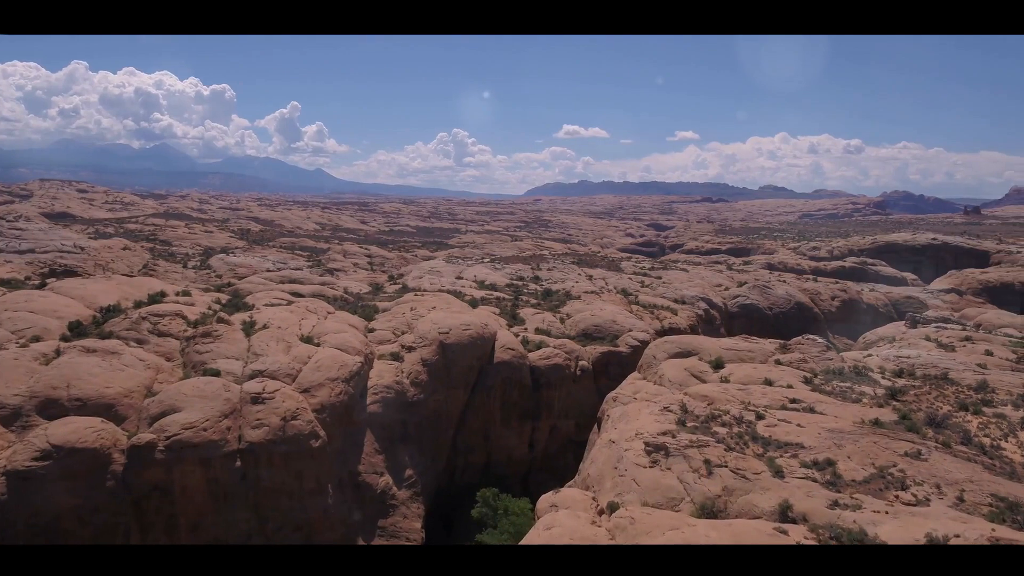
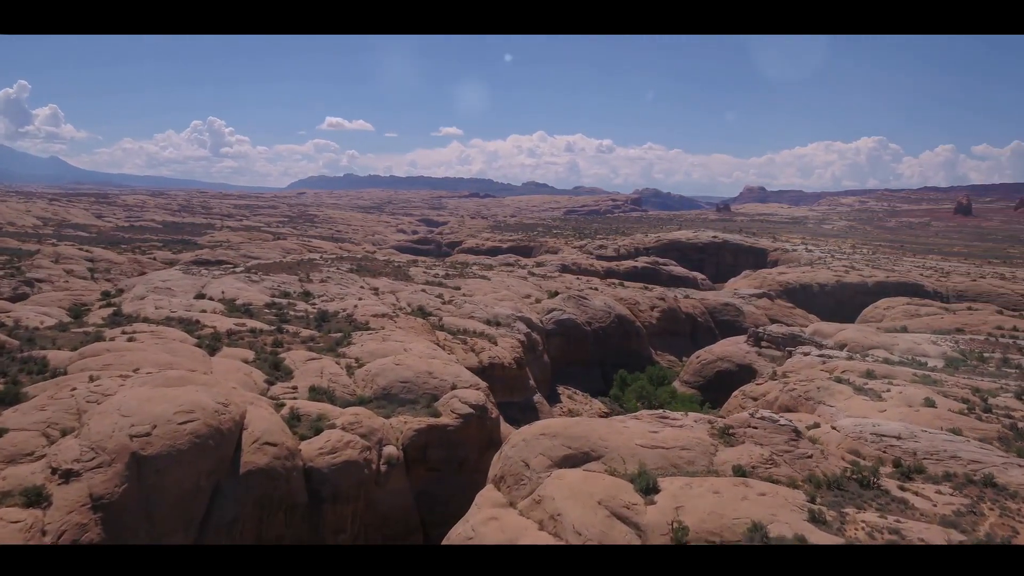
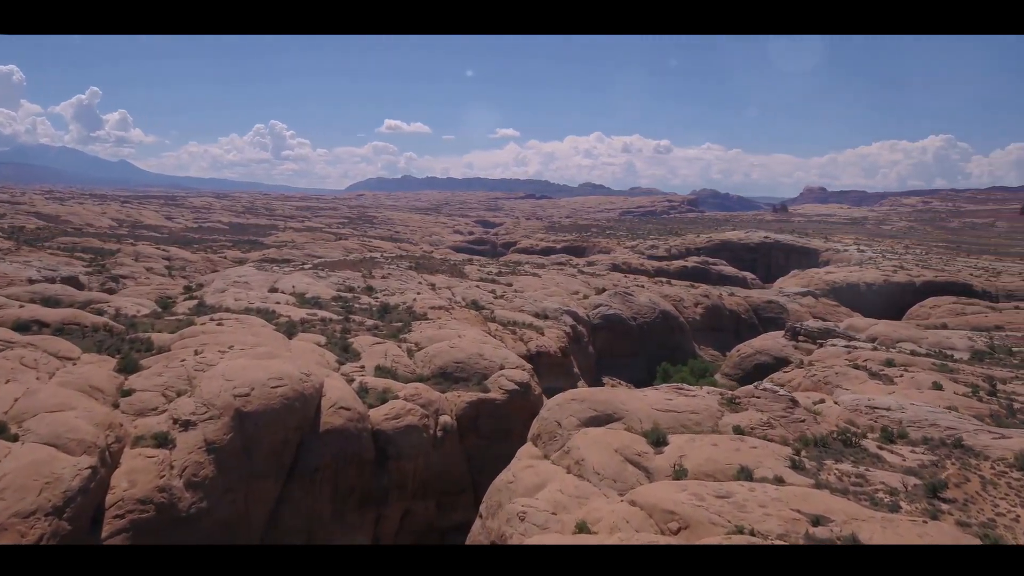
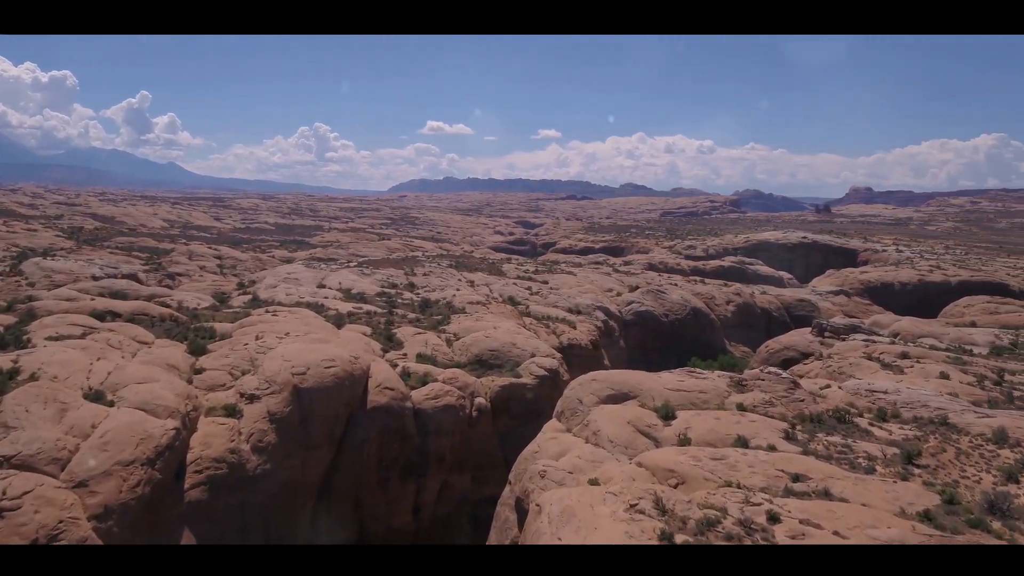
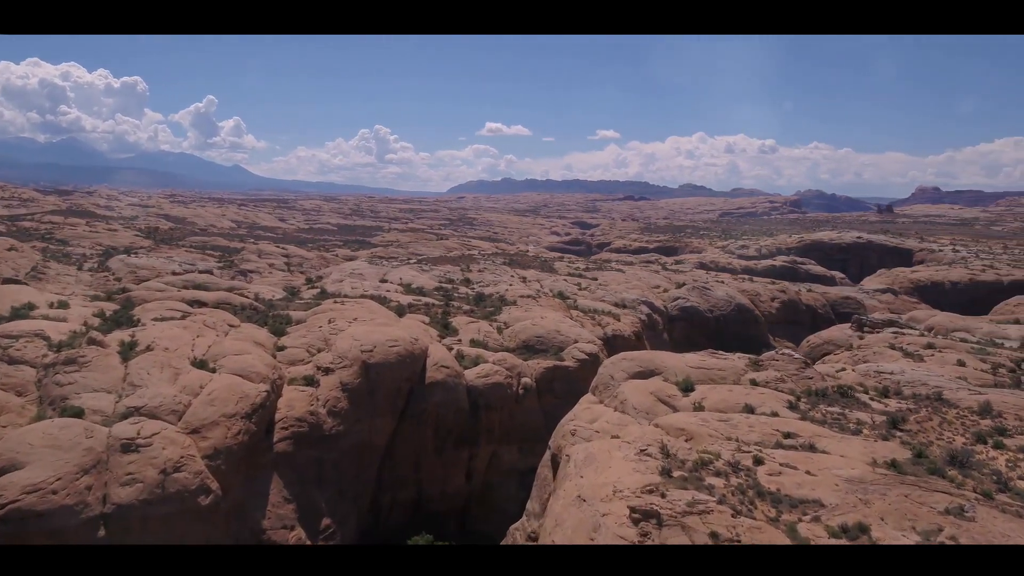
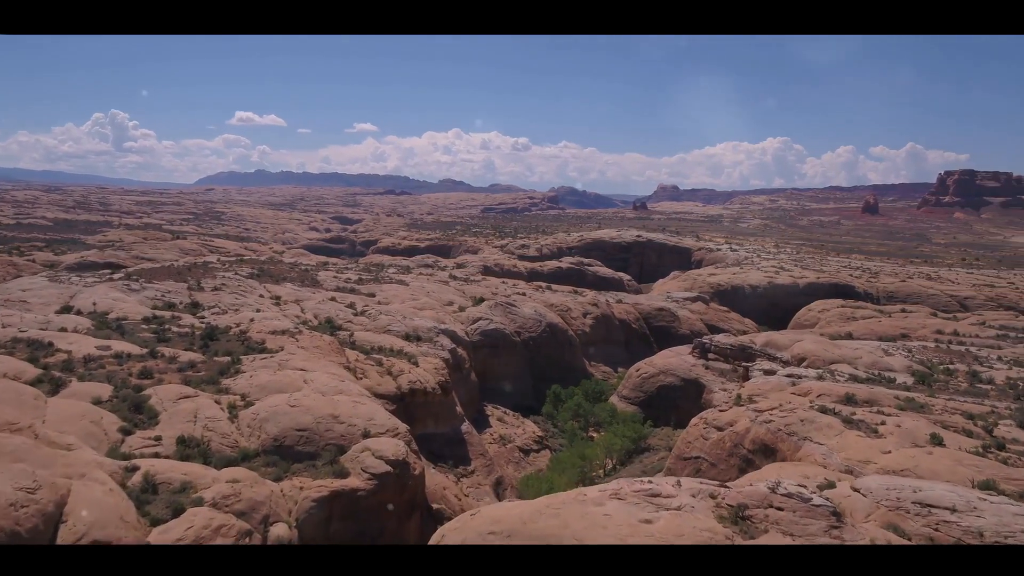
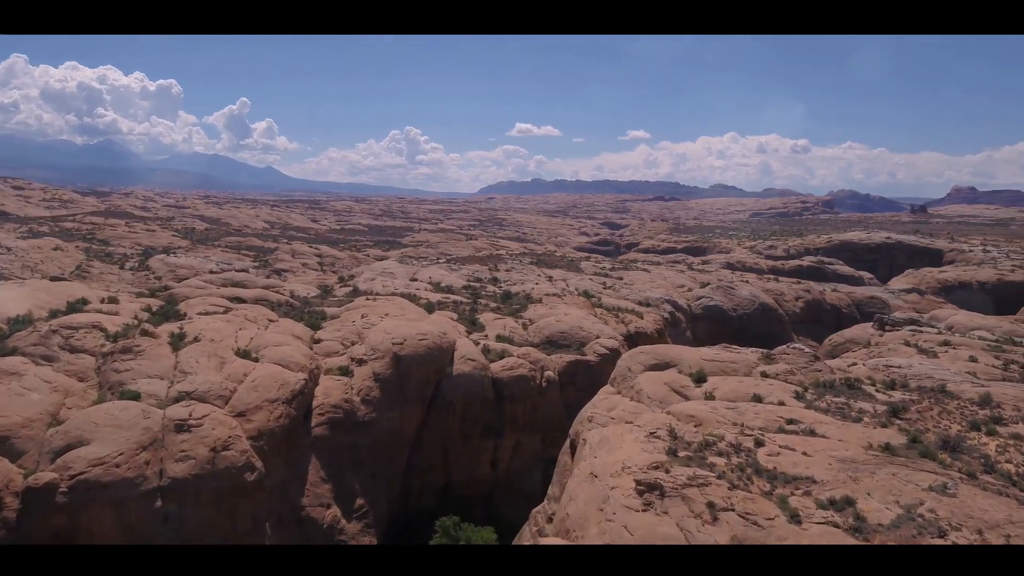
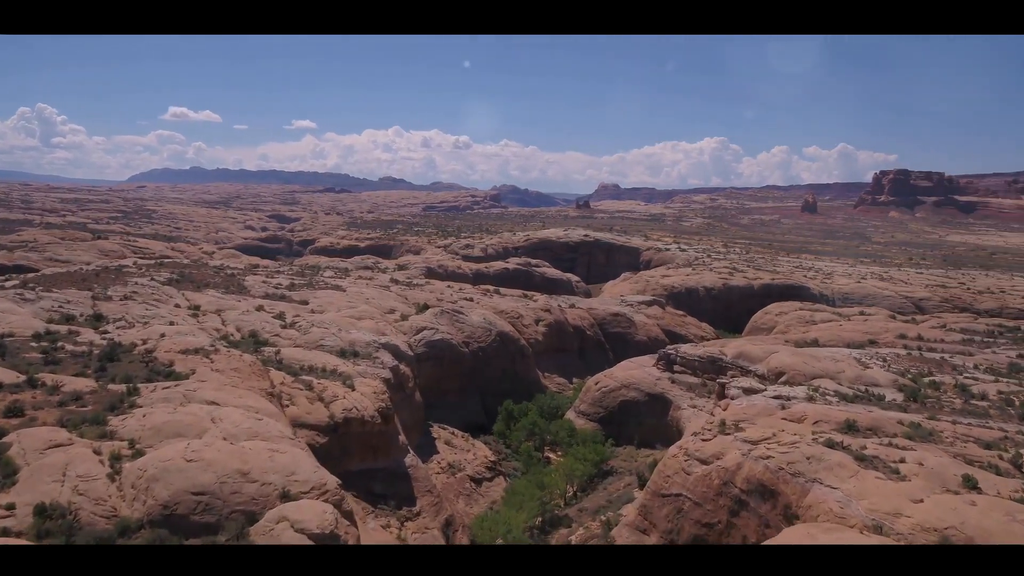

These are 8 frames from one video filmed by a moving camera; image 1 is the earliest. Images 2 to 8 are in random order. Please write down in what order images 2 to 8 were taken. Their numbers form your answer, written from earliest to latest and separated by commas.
7, 5, 4, 3, 2, 6, 8
